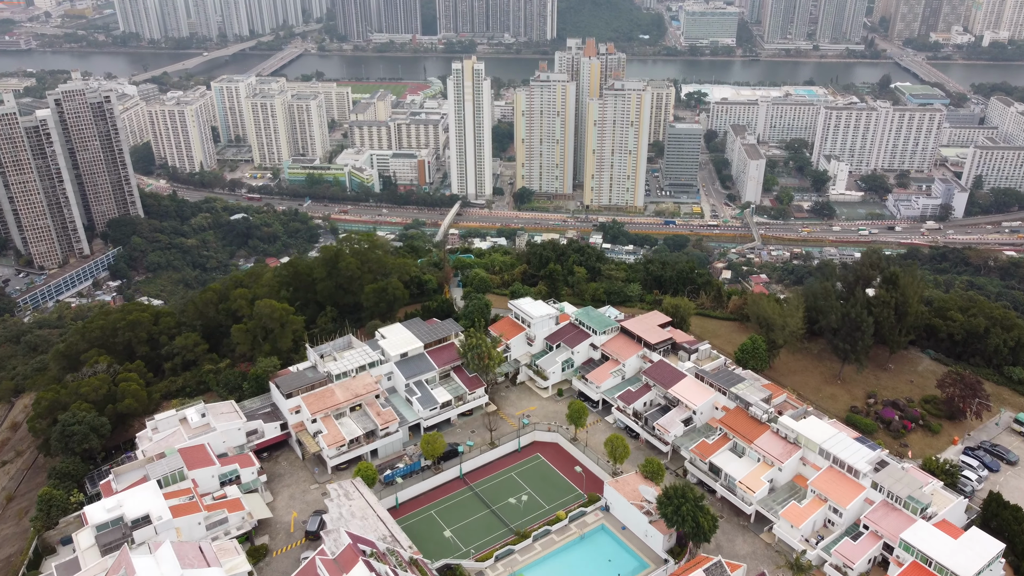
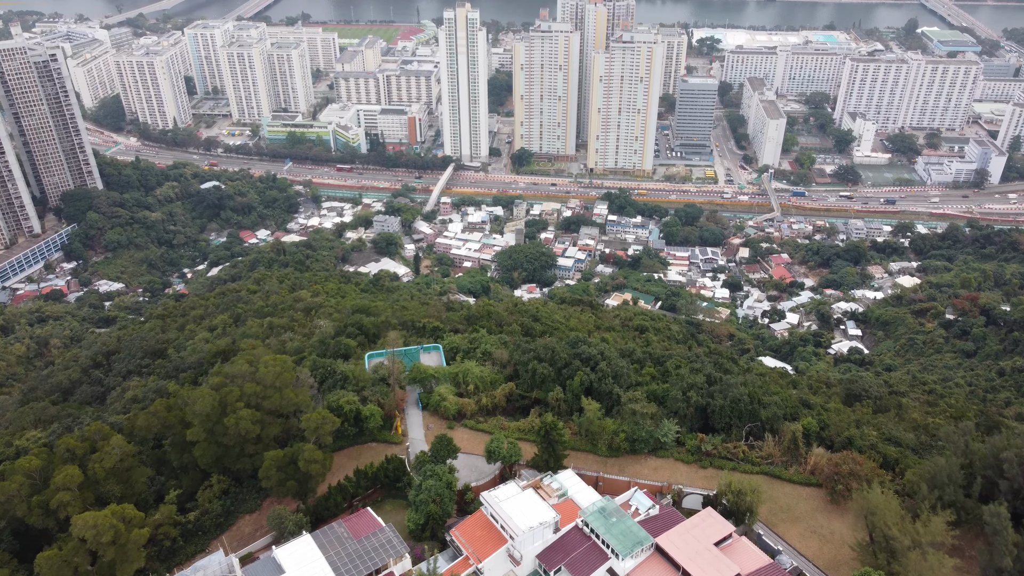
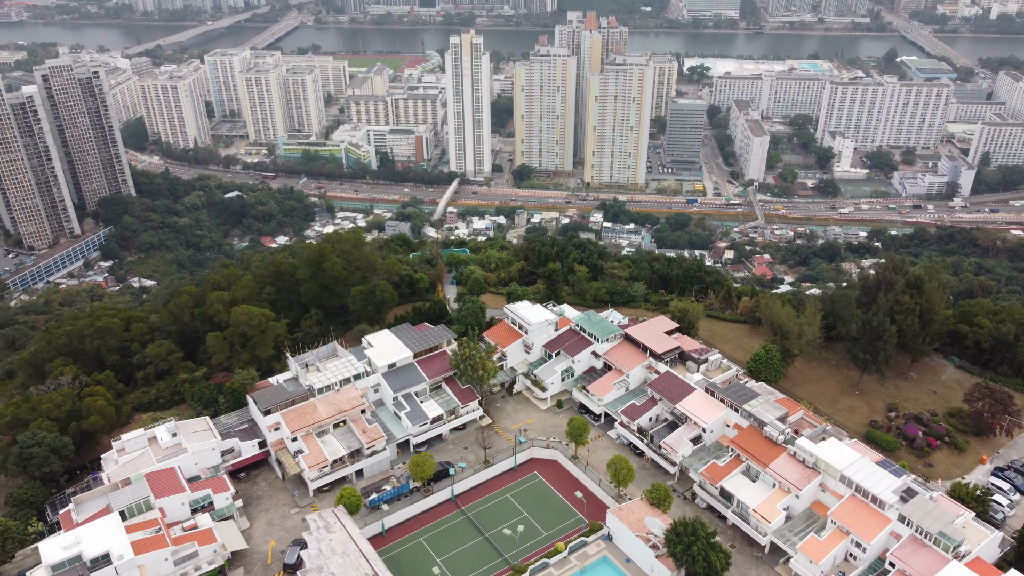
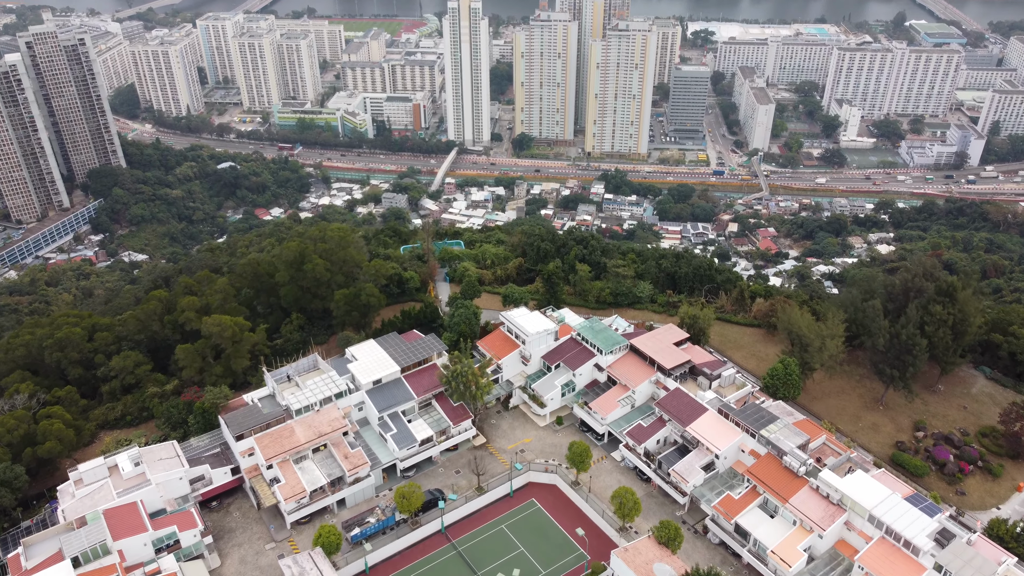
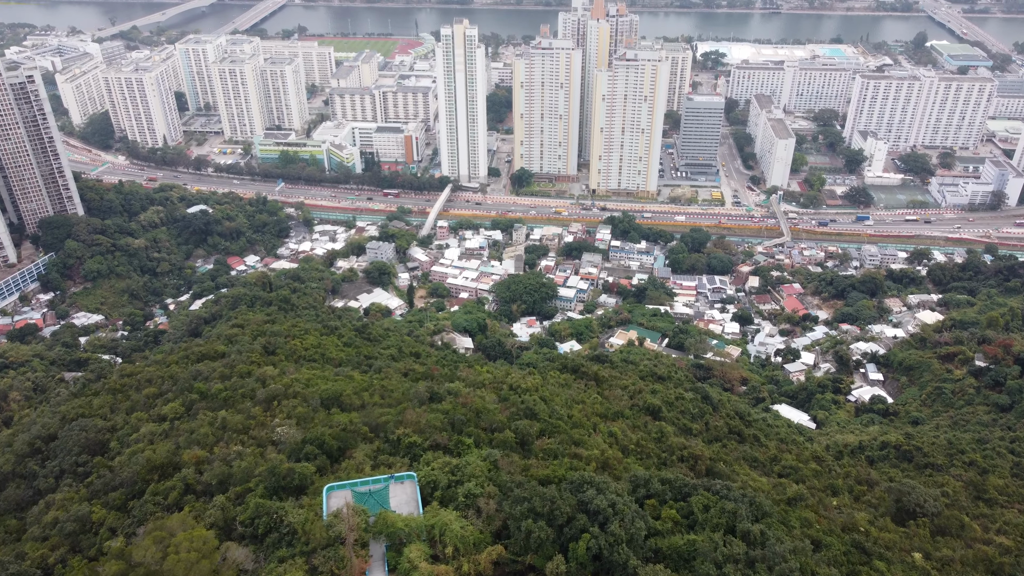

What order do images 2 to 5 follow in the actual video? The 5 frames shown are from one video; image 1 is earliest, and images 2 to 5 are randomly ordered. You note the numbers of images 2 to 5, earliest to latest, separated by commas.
3, 4, 2, 5
